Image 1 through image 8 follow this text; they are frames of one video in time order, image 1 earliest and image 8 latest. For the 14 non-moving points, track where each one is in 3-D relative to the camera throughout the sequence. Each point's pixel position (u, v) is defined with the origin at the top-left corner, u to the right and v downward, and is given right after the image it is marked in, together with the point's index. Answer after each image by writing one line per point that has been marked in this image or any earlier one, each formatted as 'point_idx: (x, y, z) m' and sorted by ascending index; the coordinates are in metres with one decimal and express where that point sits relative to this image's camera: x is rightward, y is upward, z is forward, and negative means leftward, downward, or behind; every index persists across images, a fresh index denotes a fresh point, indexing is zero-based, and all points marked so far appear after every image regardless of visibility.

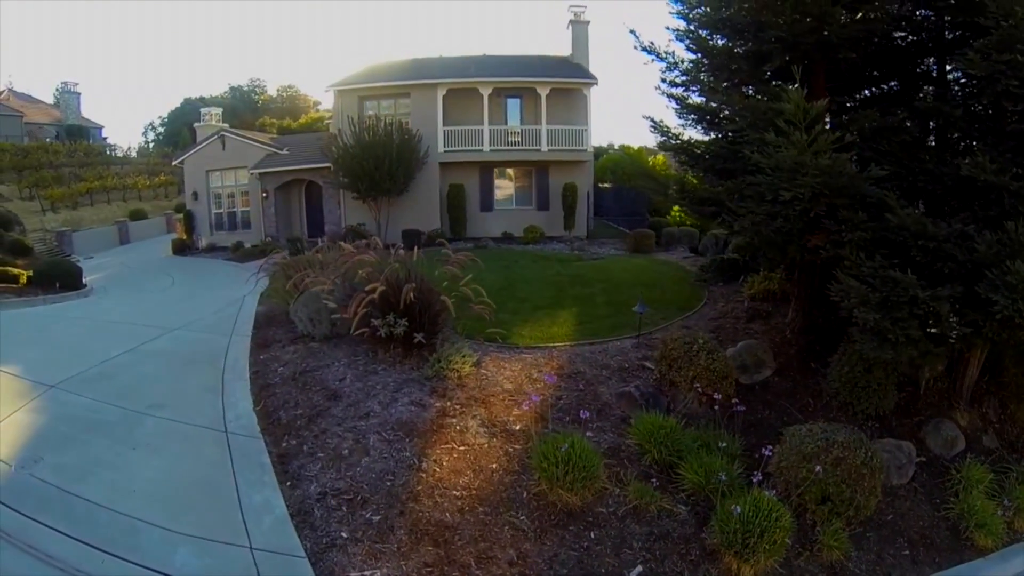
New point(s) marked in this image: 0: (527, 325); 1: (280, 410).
0: (+0.4, -0.7, +9.4) m
1: (-2.5, -1.3, +7.2) m
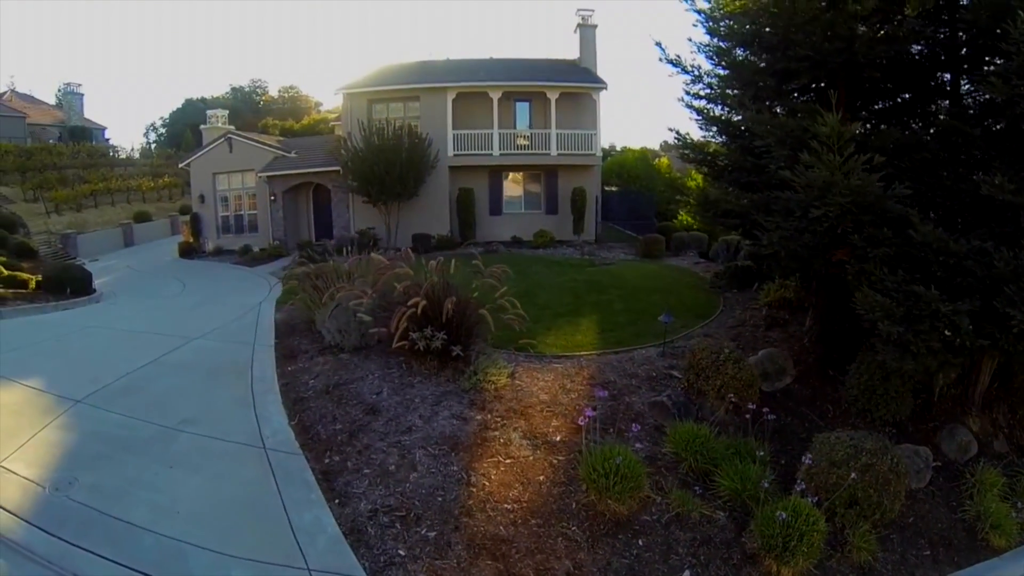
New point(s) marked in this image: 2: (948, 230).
0: (+0.7, -0.8, +9.7) m
1: (-2.1, -1.5, +7.3) m
2: (+4.8, +0.7, +7.6) m
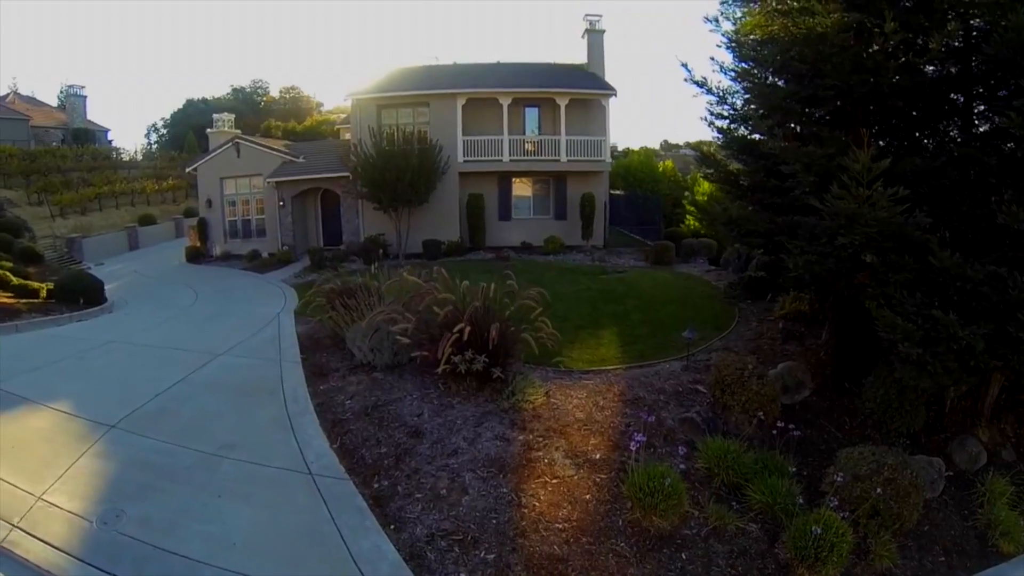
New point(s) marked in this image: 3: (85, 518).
0: (+1.1, -1.0, +9.9) m
1: (-1.7, -1.8, +7.5) m
2: (+5.2, +0.4, +7.9) m
3: (-4.0, -2.1, +6.4) m
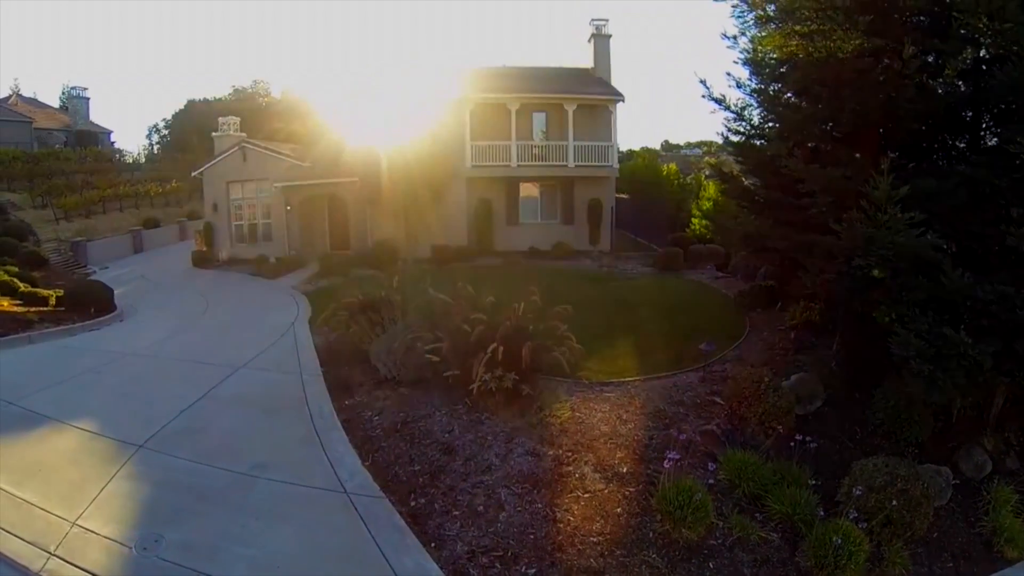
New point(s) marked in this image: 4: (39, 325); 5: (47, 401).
0: (+1.4, -1.2, +10.2) m
1: (-1.3, -2.0, +7.7) m
2: (+5.5, +0.2, +8.2) m
3: (-3.6, -2.4, +6.5) m
4: (-8.3, -0.7, +12.1) m
5: (-6.3, -1.5, +9.2) m
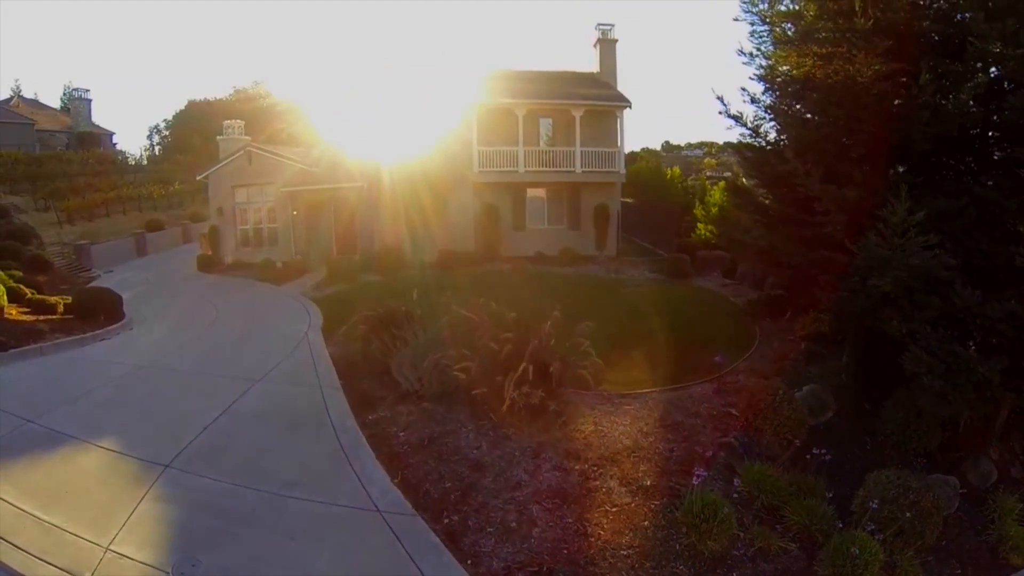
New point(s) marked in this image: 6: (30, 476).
0: (+1.6, -1.4, +10.3) m
1: (-1.0, -2.2, +7.8) m
2: (+5.8, 0.0, +8.5) m
3: (-3.3, -2.7, +6.6) m
4: (-8.1, -0.8, +12.1) m
5: (-6.0, -1.7, +9.2) m
6: (-5.5, -2.1, +7.8) m
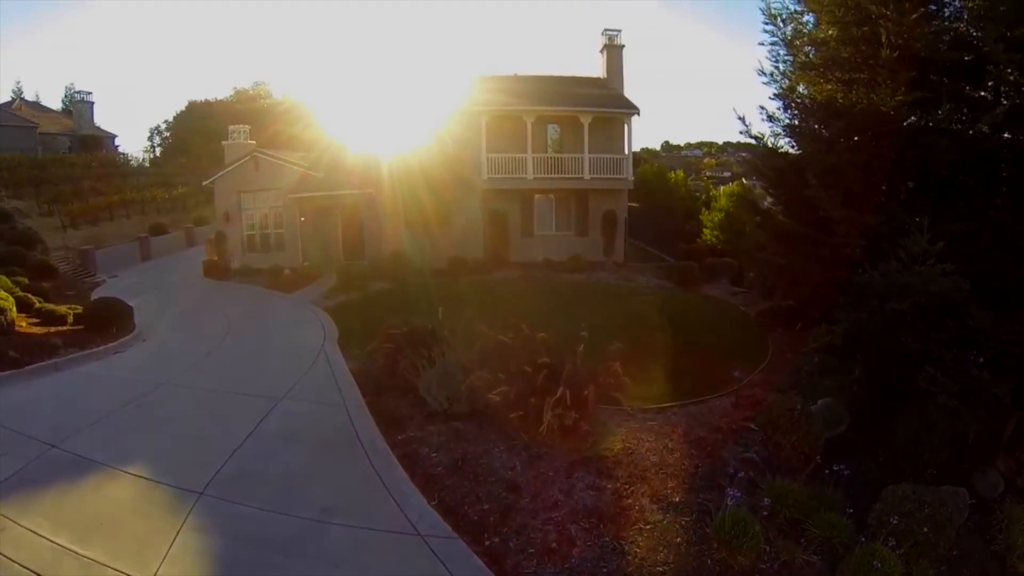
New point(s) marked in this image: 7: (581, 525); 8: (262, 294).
0: (+2.0, -1.6, +10.5) m
1: (-0.6, -2.5, +8.0) m
2: (+6.2, -0.3, +8.8) m
3: (-2.9, -3.0, +6.7) m
4: (-7.8, -1.1, +12.0) m
5: (-5.6, -2.0, +9.2) m
6: (-5.1, -2.4, +7.8) m
7: (+0.7, -2.7, +7.6) m
8: (-5.7, -0.1, +15.7) m
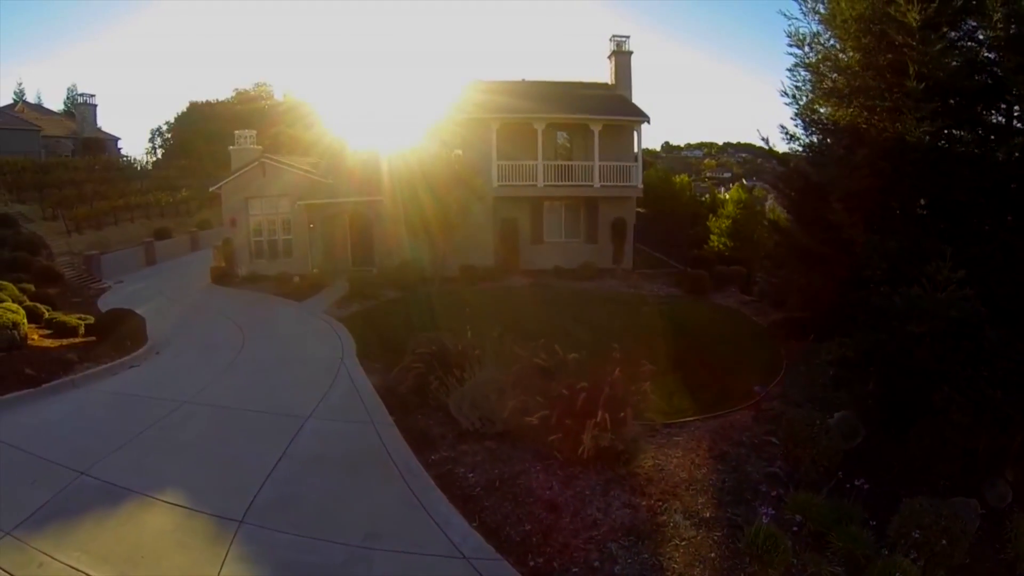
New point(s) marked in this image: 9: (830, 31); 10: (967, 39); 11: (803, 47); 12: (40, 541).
0: (+2.3, -1.9, +10.7) m
1: (-0.1, -2.9, +8.1) m
2: (+6.6, -0.6, +9.1) m
3: (-2.4, -3.4, +6.8) m
4: (-7.5, -1.3, +11.9) m
5: (-5.2, -2.4, +9.2) m
6: (-4.6, -2.8, +7.8) m
7: (+1.2, -3.0, +7.8) m
8: (-5.5, -0.2, +15.6) m
9: (+5.1, +4.0, +10.9) m
10: (+6.2, +3.4, +9.4) m
11: (+4.8, +3.9, +11.3) m
12: (-5.2, -2.8, +7.6) m
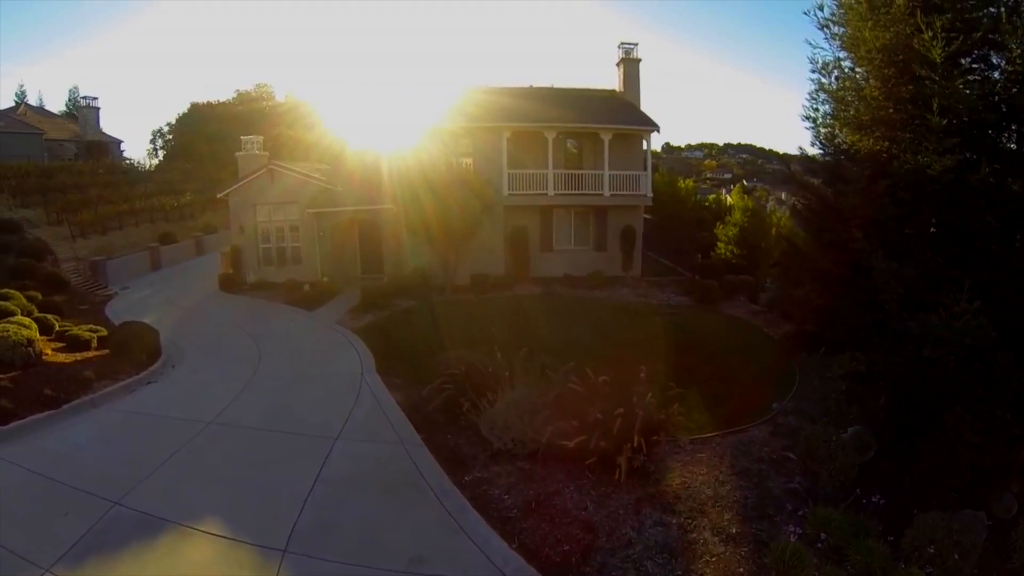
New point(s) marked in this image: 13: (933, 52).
0: (+2.7, -2.2, +11.0) m
1: (+0.3, -3.2, +8.3) m
2: (+7.0, -0.9, +9.5) m
3: (-1.8, -3.8, +6.9) m
4: (-7.1, -1.6, +11.8) m
5: (-4.8, -2.7, +9.2) m
6: (-4.2, -3.2, +7.8) m
7: (+1.7, -3.4, +8.1) m
8: (-5.3, -0.4, +15.5) m
9: (+5.4, +3.7, +11.0) m
10: (+6.6, +3.1, +9.6) m
11: (+5.2, +3.6, +11.4) m
12: (-4.7, -3.2, +7.6) m
13: (+5.7, +3.3, +9.4) m
